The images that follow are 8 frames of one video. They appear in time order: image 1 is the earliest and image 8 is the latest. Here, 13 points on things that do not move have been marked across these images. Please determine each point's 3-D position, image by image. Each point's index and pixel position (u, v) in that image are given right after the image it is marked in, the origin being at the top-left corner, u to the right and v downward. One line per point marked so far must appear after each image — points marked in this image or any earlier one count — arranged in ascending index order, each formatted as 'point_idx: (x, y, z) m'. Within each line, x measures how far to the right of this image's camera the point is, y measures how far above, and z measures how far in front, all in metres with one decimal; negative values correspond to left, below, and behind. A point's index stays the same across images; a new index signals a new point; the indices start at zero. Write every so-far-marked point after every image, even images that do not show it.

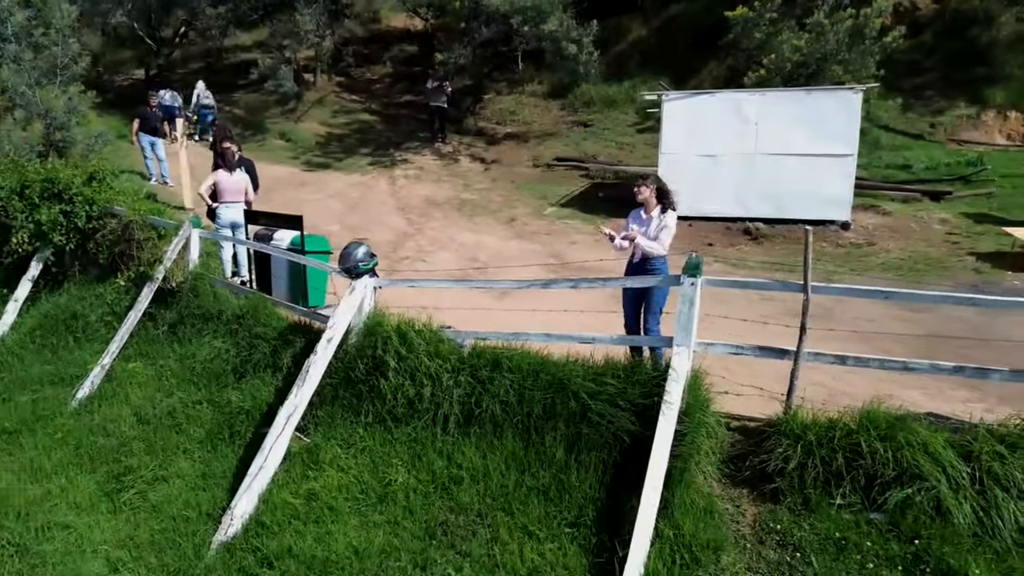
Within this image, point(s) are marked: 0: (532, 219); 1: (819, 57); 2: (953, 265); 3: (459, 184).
0: (+0.4, +1.5, +16.1) m
1: (+8.1, +6.1, +19.2) m
2: (+7.8, +0.4, +12.9) m
3: (-1.4, +2.7, +19.1) m
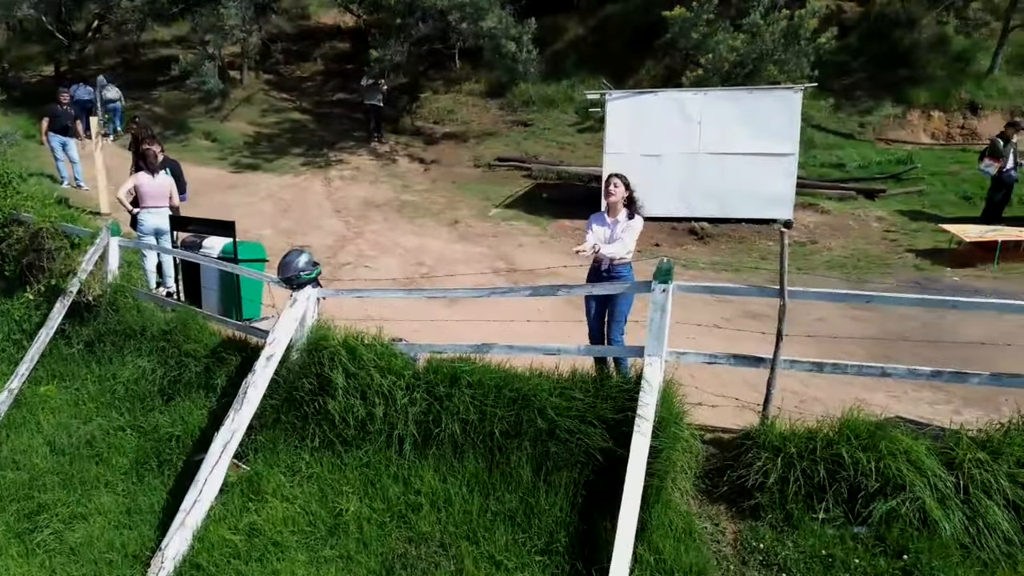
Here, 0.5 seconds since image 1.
0: (-0.8, +1.4, +15.6) m
1: (+6.5, +6.1, +19.4) m
2: (+6.8, +0.5, +13.1) m
3: (-2.9, +2.6, +18.5) m
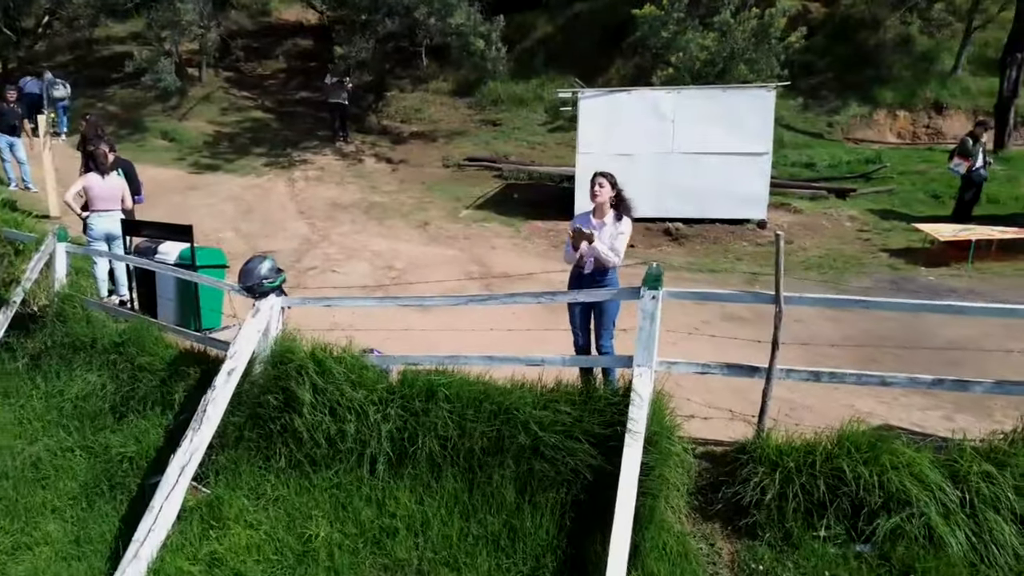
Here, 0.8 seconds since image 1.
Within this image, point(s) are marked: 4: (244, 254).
0: (-1.4, +1.4, +15.2) m
1: (+5.6, +6.1, +19.3) m
2: (+6.3, +0.5, +13.0) m
3: (-3.6, +2.5, +18.0) m
4: (-4.9, +0.6, +13.3) m
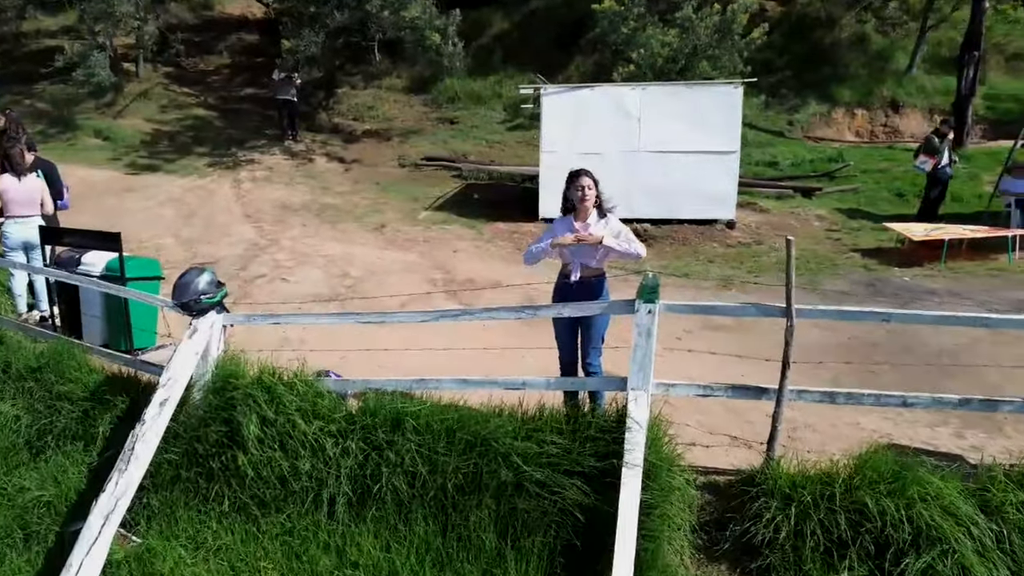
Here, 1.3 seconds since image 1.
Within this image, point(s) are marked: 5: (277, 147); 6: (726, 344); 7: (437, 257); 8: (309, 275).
0: (-2.1, +1.2, +14.4) m
1: (+4.6, +6.1, +18.9) m
2: (+5.7, +0.4, +12.7) m
3: (-4.6, +2.4, +17.0) m
4: (-5.5, +0.5, +12.3) m
5: (-6.3, +3.8, +19.8) m
6: (+2.5, -0.8, +8.7) m
7: (-1.3, +0.5, +12.3) m
8: (-3.1, +0.2, +11.2) m
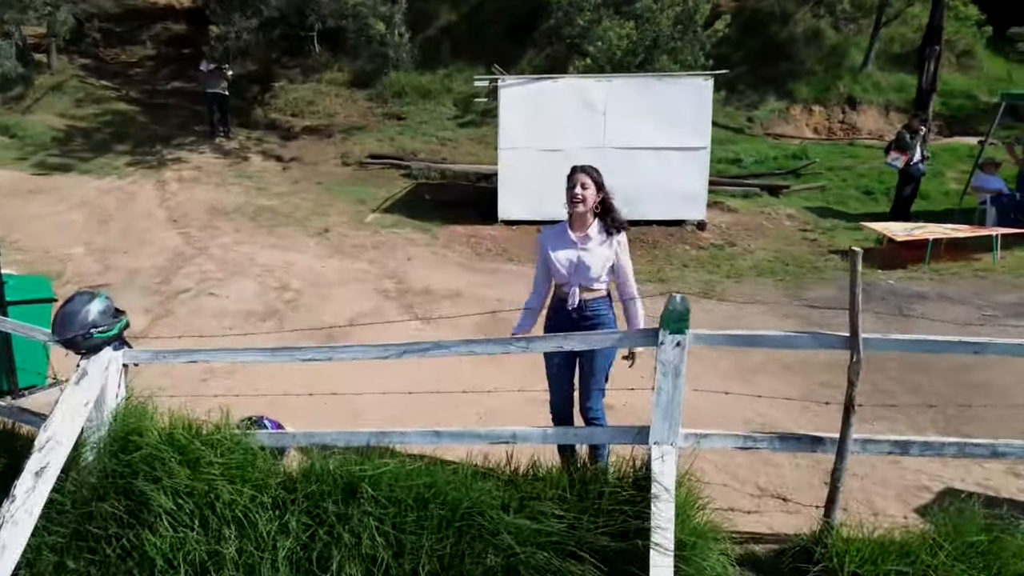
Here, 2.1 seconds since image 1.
0: (-2.9, +1.1, +13.1) m
1: (+3.4, +6.0, +18.0) m
2: (+5.1, +0.4, +11.9) m
3: (-5.5, +2.1, +15.5) m
4: (-6.1, +0.2, +10.7) m
5: (-7.5, +3.5, +18.1) m
6: (+2.2, -0.9, +7.7) m
7: (-1.9, +0.3, +11.1) m
8: (-3.6, 0.0, +9.8) m
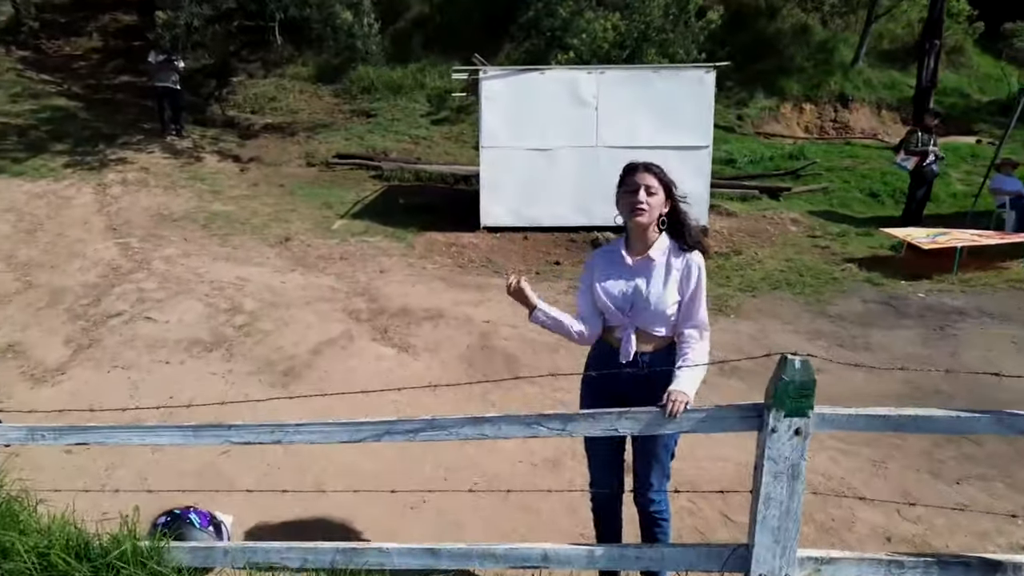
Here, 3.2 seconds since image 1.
0: (-3.1, +0.8, +11.6) m
1: (+2.9, +5.8, +16.9) m
2: (+4.9, +0.2, +10.8) m
3: (-5.9, +1.8, +13.9) m
4: (-6.2, -0.1, +9.2) m
5: (-8.0, +3.3, +16.5) m
6: (+2.2, -1.1, +6.5) m
7: (-2.0, +0.1, +9.7) m
8: (-3.7, -0.3, +8.3) m
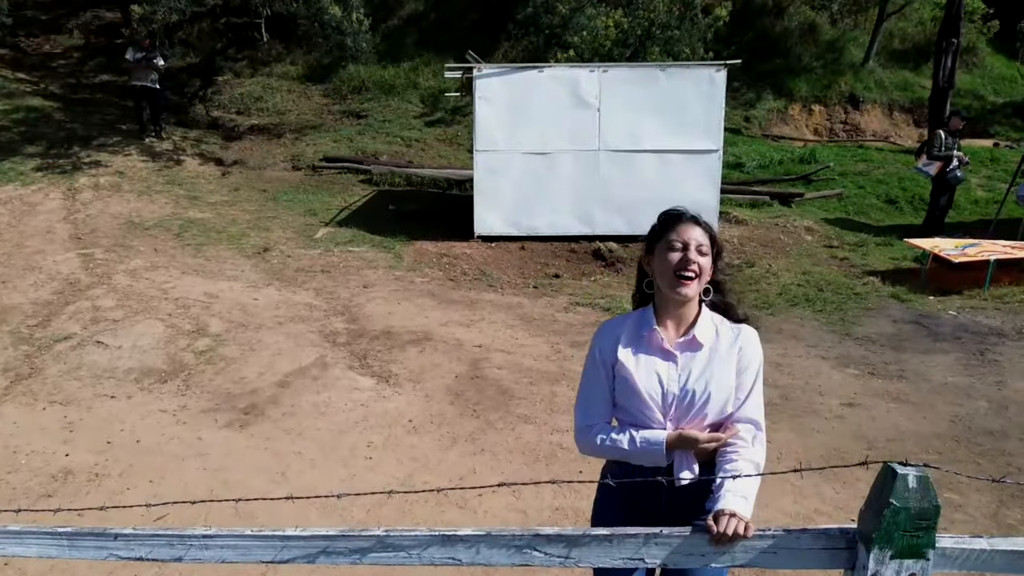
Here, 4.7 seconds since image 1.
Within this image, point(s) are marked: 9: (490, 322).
0: (-3.2, +0.6, +10.8) m
1: (+2.8, +5.6, +16.0) m
2: (+4.8, 0.0, +10.0) m
3: (-5.9, +1.6, +13.1) m
4: (-6.3, -0.3, +8.3) m
5: (-8.1, +3.0, +15.6) m
6: (+2.1, -1.3, +5.6) m
7: (-2.1, -0.1, +8.8) m
8: (-3.8, -0.5, +7.5) m
9: (-0.2, -0.3, +8.2) m
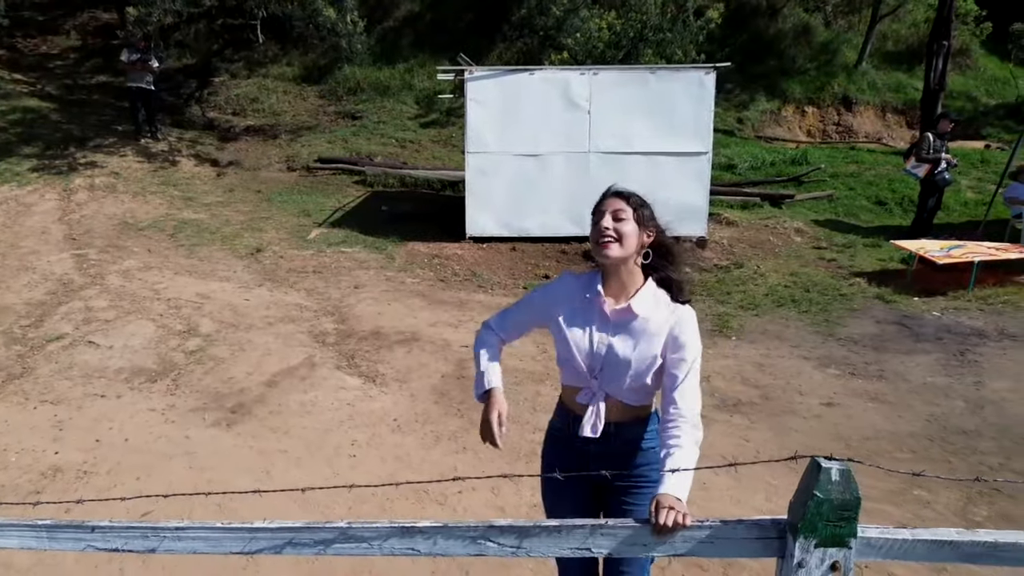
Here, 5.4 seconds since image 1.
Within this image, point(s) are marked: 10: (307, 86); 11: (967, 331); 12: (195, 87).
0: (-3.3, +0.6, +10.9) m
1: (+2.7, +5.5, +16.1) m
2: (+4.7, 0.0, +10.1) m
3: (-6.1, +1.6, +13.2) m
4: (-6.4, -0.3, +8.4) m
5: (-8.2, +3.0, +15.7) m
6: (+2.0, -1.3, +5.7) m
7: (-2.2, -0.1, +8.9) m
8: (-3.9, -0.5, +7.6) m
9: (-0.4, -0.4, +8.3) m
10: (-5.4, +5.3, +19.3) m
11: (+5.4, -0.5, +8.7) m
12: (-8.2, +5.2, +19.0) m
